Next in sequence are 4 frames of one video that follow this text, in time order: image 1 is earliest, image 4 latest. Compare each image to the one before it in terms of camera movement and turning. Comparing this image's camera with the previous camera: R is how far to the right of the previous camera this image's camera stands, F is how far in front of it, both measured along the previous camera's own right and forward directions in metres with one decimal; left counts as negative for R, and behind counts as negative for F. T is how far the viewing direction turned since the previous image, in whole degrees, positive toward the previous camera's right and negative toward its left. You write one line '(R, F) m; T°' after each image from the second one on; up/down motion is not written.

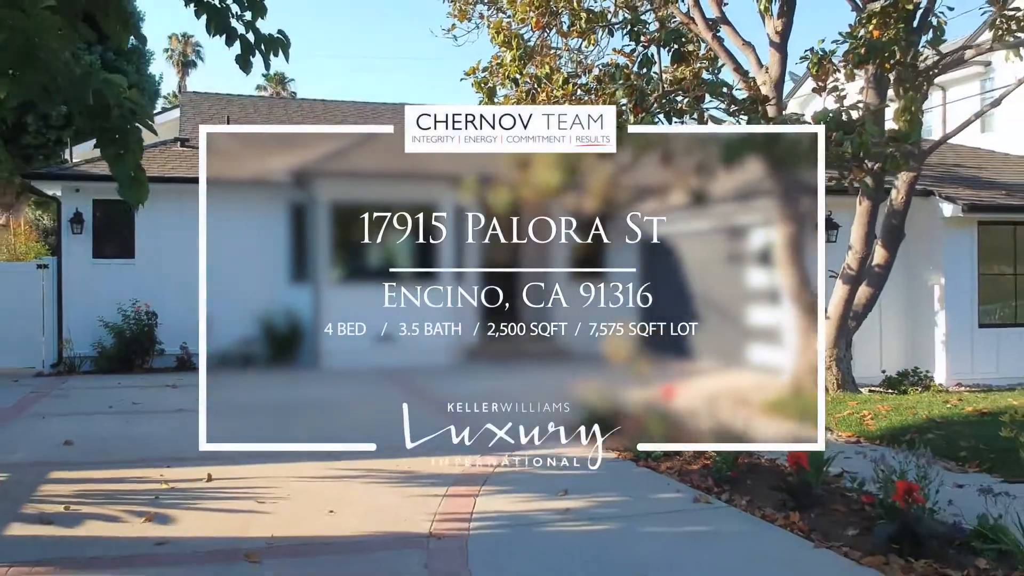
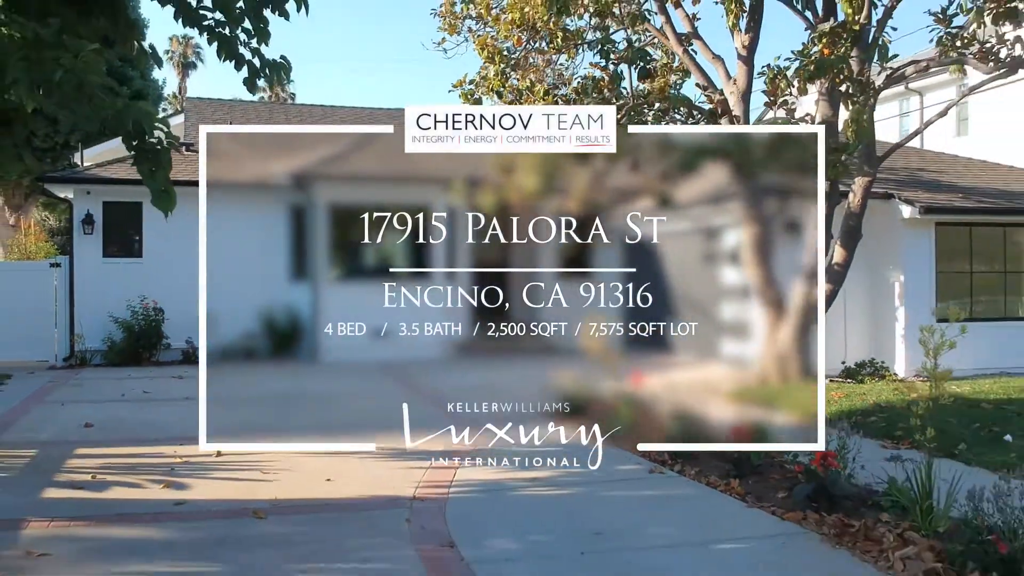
(+0.1, -0.7) m; 0°
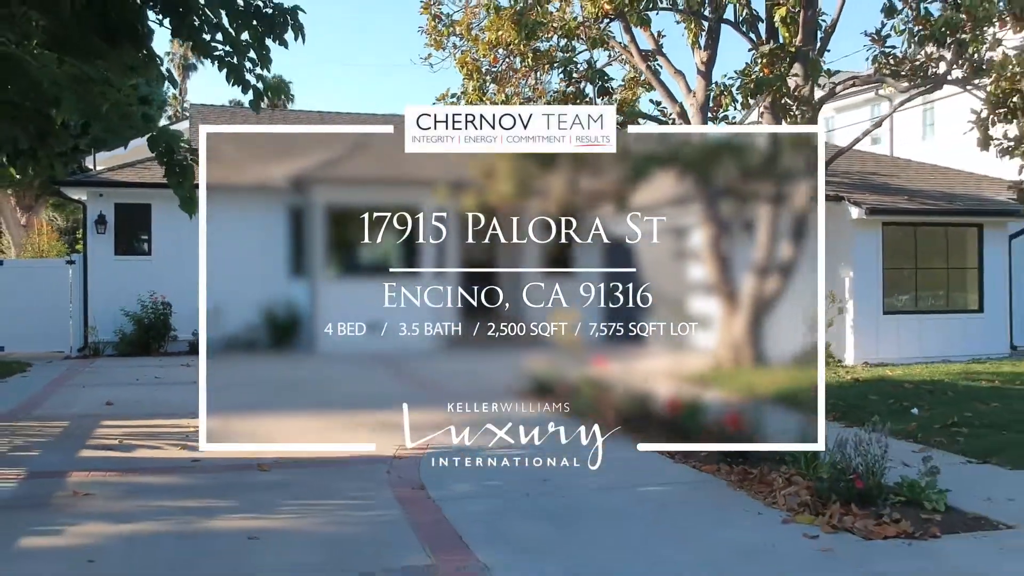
(+0.2, -1.0) m; 0°
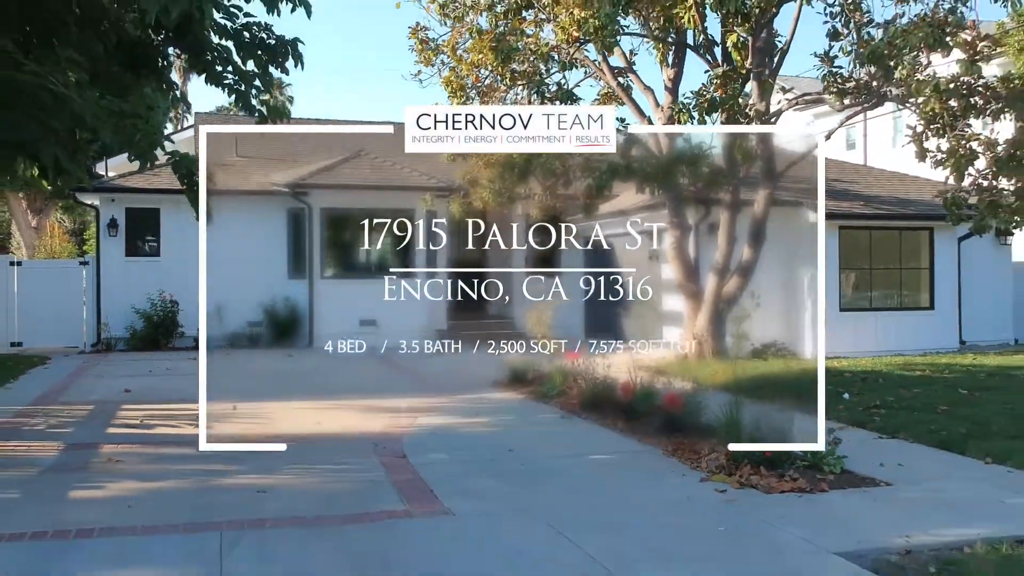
(+0.2, -1.0) m; 0°
